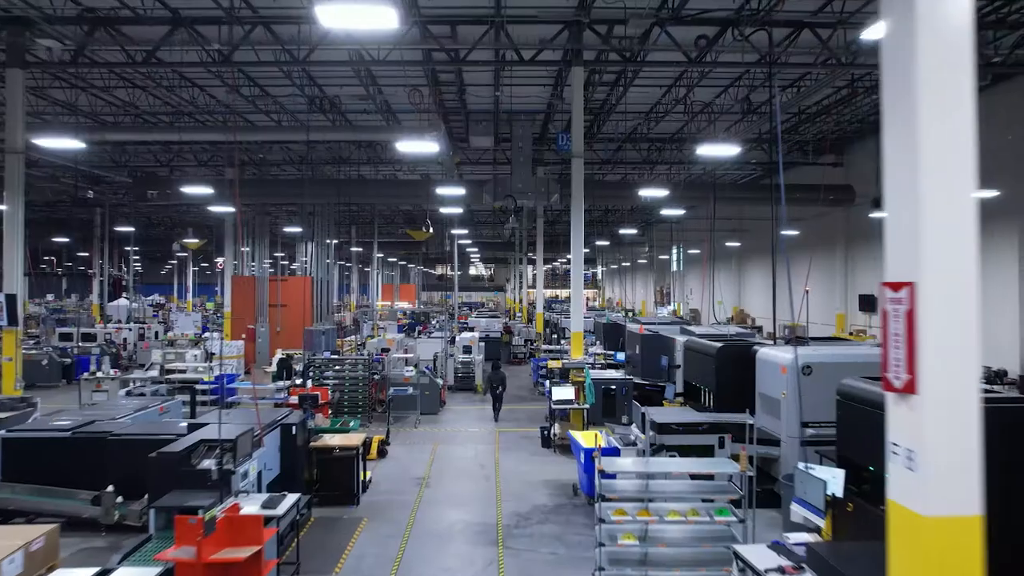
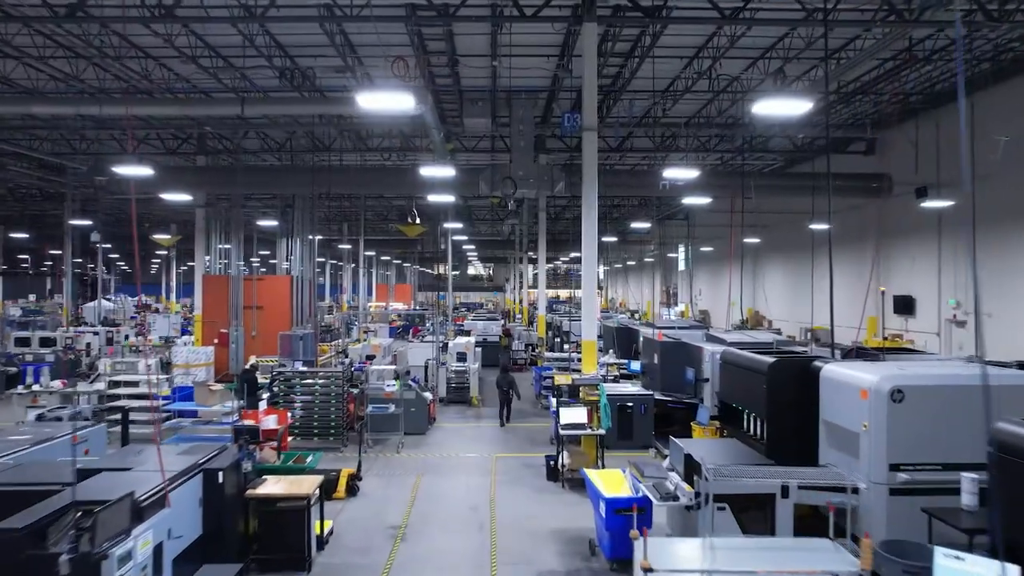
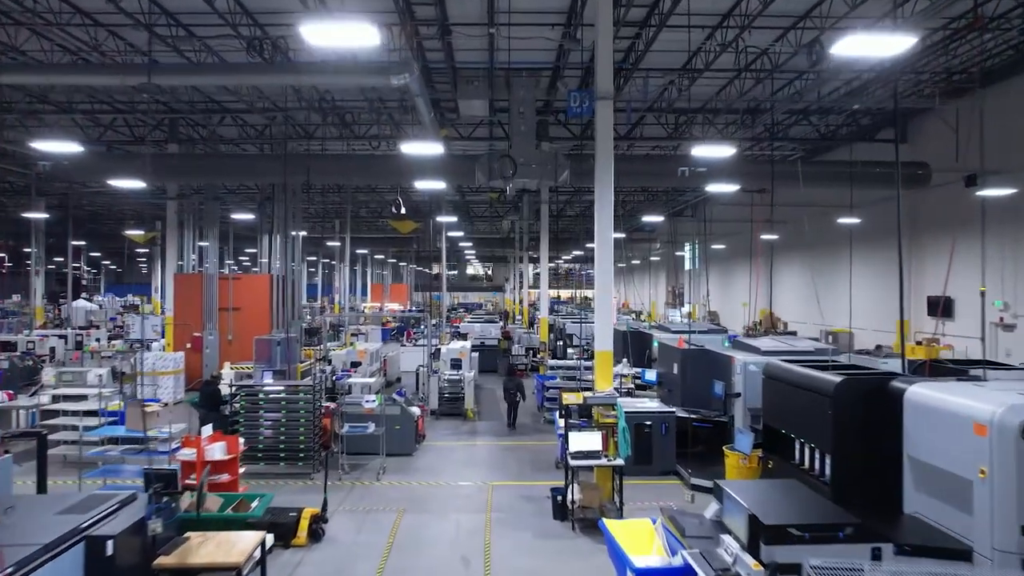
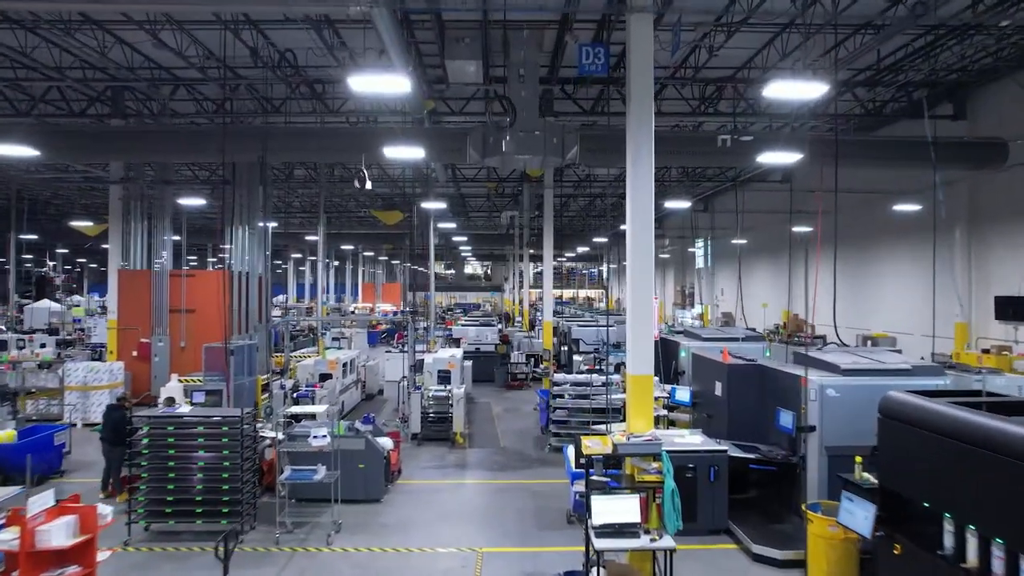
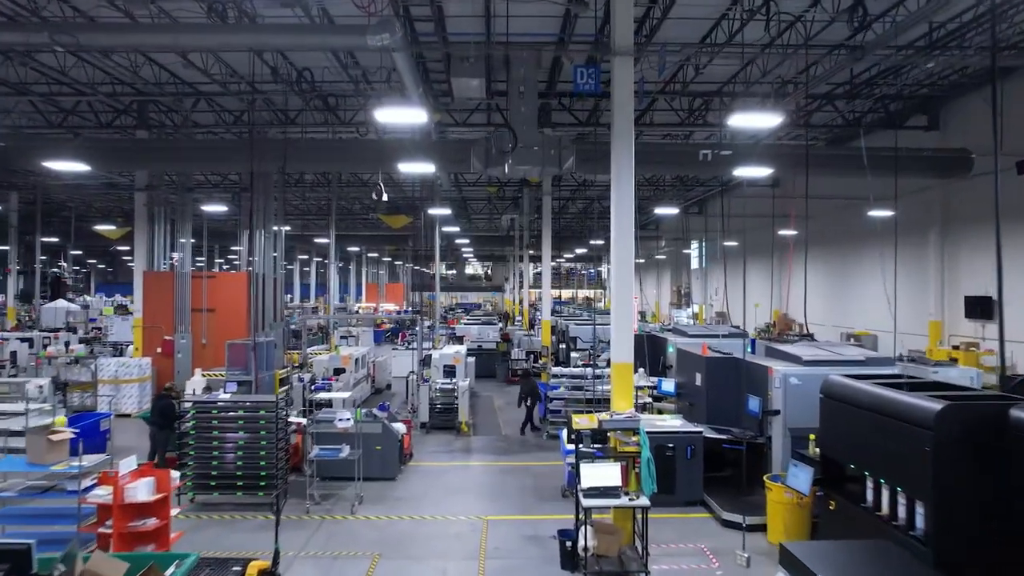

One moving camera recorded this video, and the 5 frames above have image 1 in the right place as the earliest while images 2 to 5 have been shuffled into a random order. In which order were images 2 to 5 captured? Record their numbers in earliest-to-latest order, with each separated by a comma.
2, 3, 5, 4
